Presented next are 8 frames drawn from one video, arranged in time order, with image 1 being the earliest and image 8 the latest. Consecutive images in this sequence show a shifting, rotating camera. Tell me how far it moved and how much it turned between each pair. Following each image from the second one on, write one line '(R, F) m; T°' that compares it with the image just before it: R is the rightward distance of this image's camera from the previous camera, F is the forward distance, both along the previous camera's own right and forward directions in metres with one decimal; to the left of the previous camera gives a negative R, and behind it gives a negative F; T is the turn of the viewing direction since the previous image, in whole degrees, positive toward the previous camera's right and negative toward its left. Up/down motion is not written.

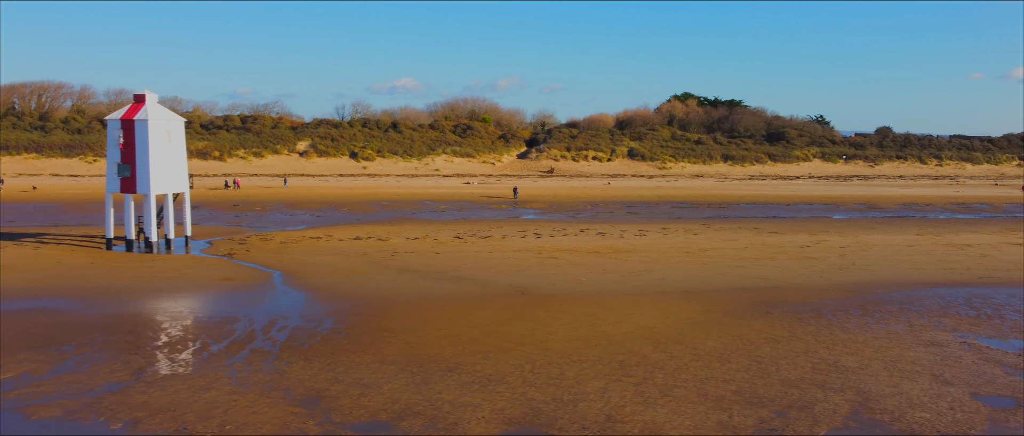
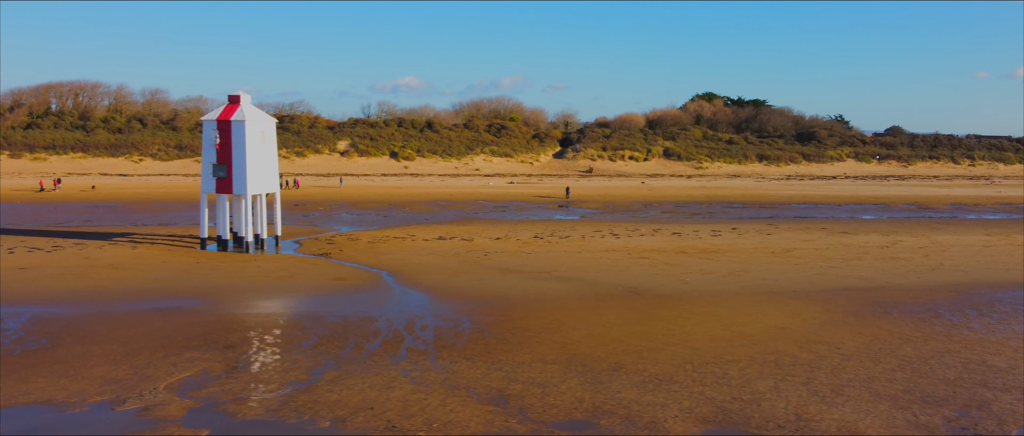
(-2.0, -0.1) m; 0°
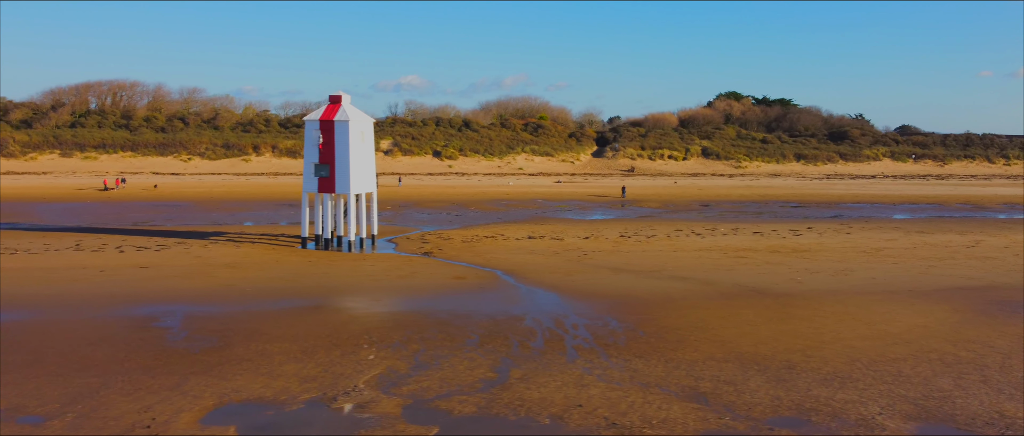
(-2.1, -0.1) m; 0°
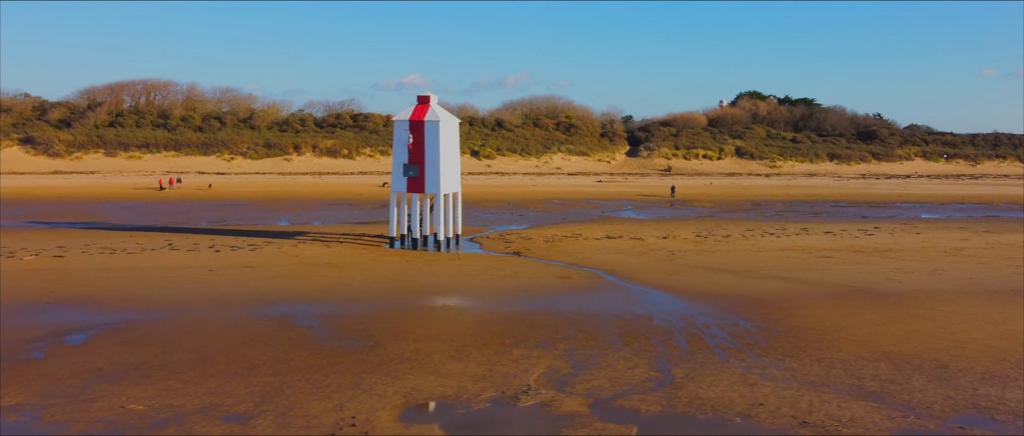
(-1.9, -0.1) m; 0°
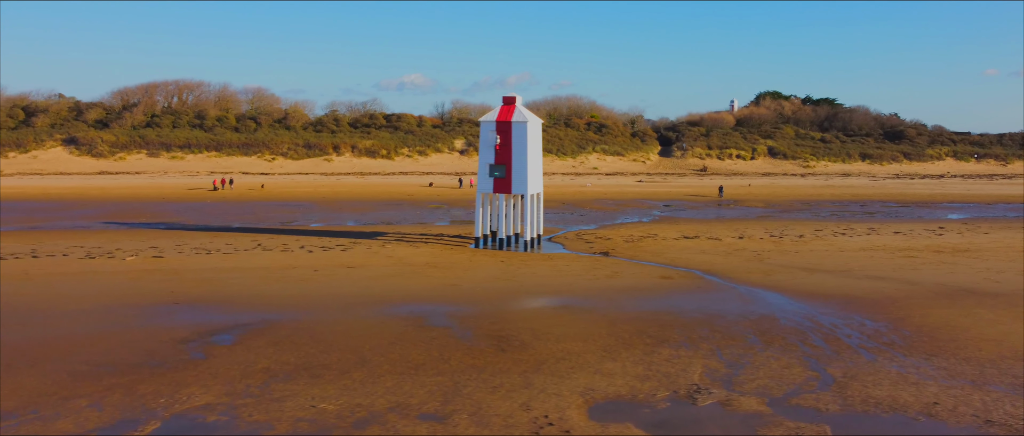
(-1.9, -0.1) m; 0°
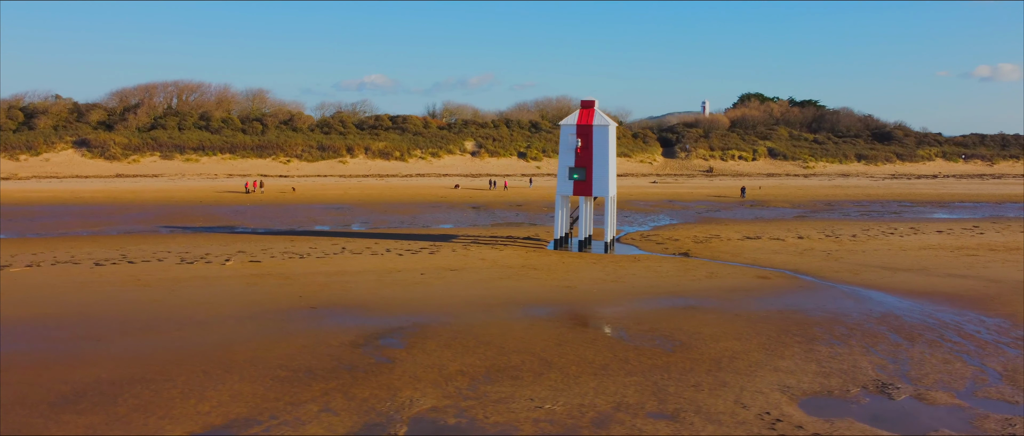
(-2.7, -0.2) m; +3°
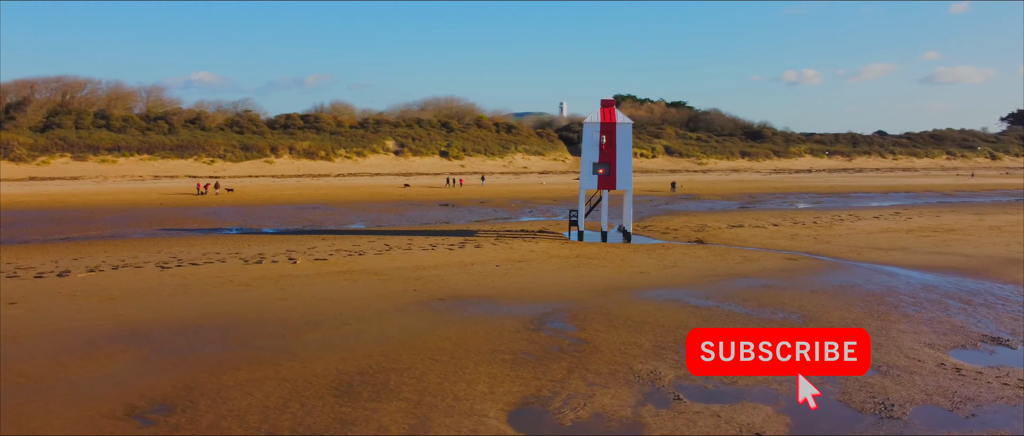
(-4.4, -0.3) m; +11°
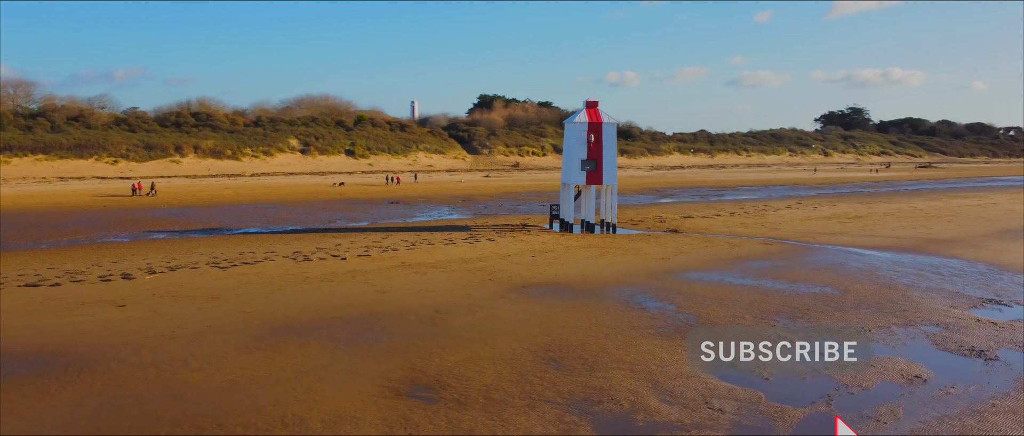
(-4.1, -0.6) m; +12°
